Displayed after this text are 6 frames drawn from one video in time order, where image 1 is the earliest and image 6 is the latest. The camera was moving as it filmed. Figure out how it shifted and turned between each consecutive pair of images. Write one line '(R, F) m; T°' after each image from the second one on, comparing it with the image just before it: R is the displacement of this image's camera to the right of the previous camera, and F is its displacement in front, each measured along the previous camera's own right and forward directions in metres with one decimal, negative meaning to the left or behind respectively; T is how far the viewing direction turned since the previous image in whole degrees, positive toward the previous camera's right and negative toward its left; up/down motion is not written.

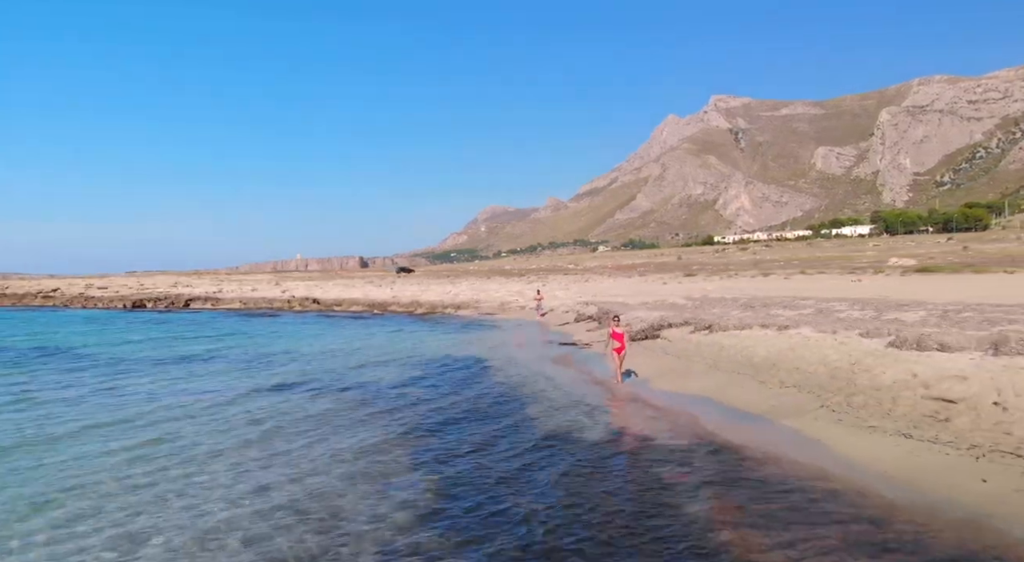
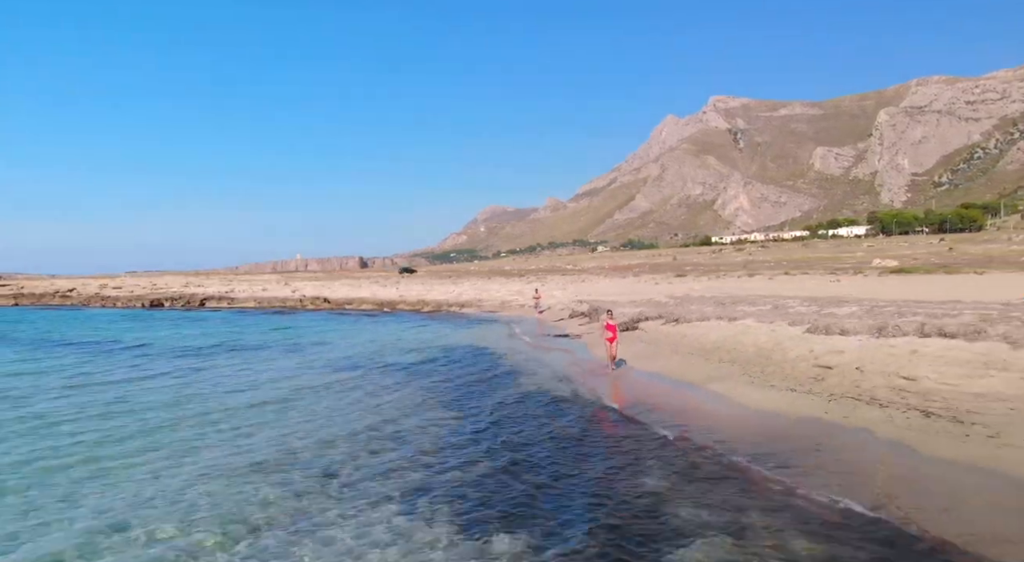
(0.0, -3.2) m; 0°
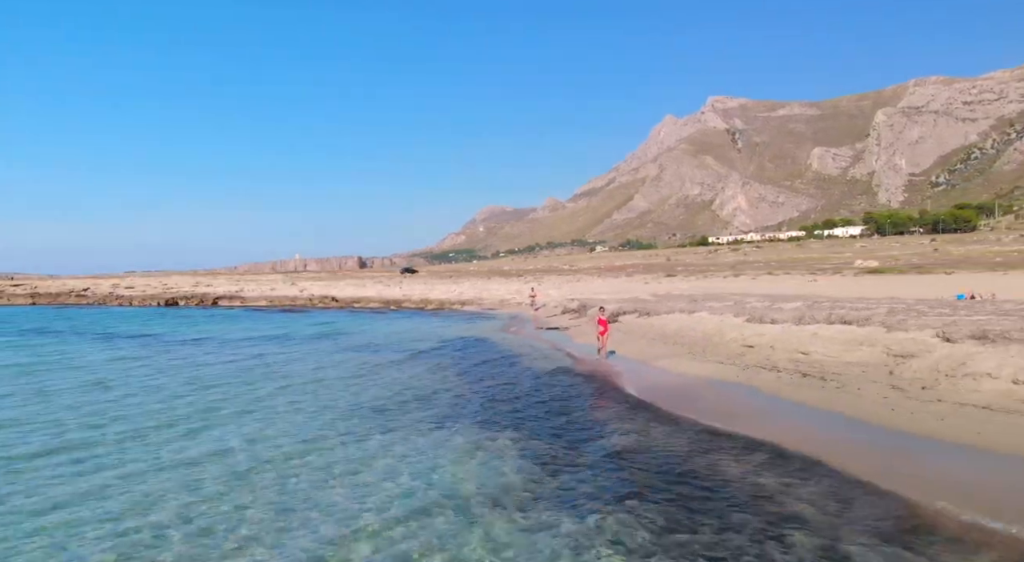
(+0.1, -3.5) m; 0°
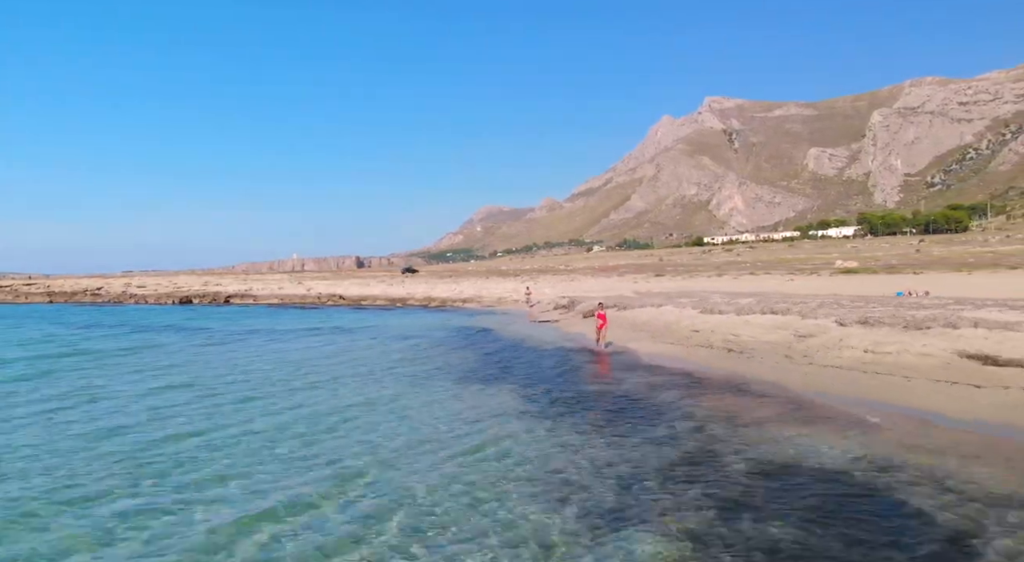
(0.0, -3.9) m; 0°
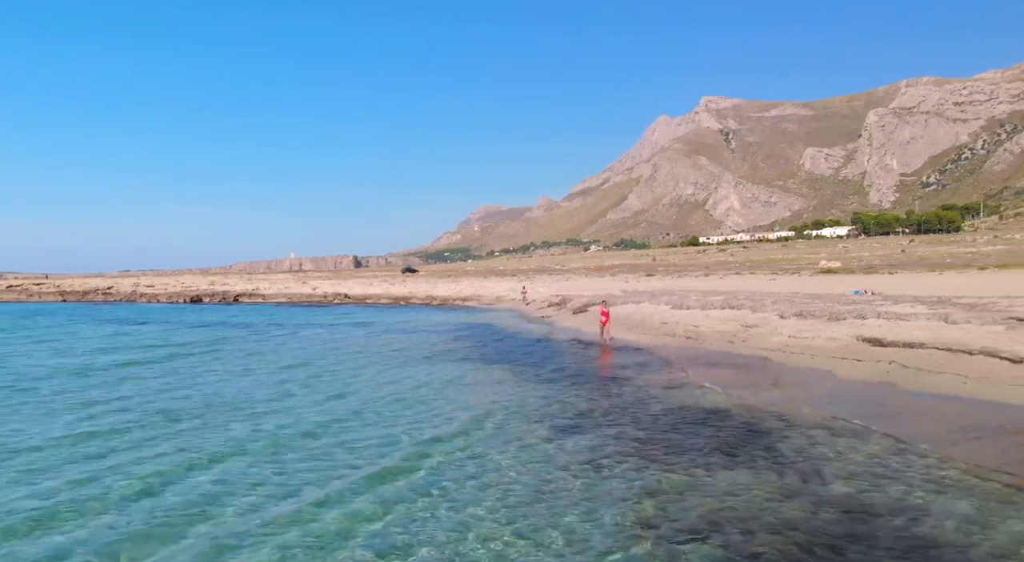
(0.0, -3.4) m; 0°
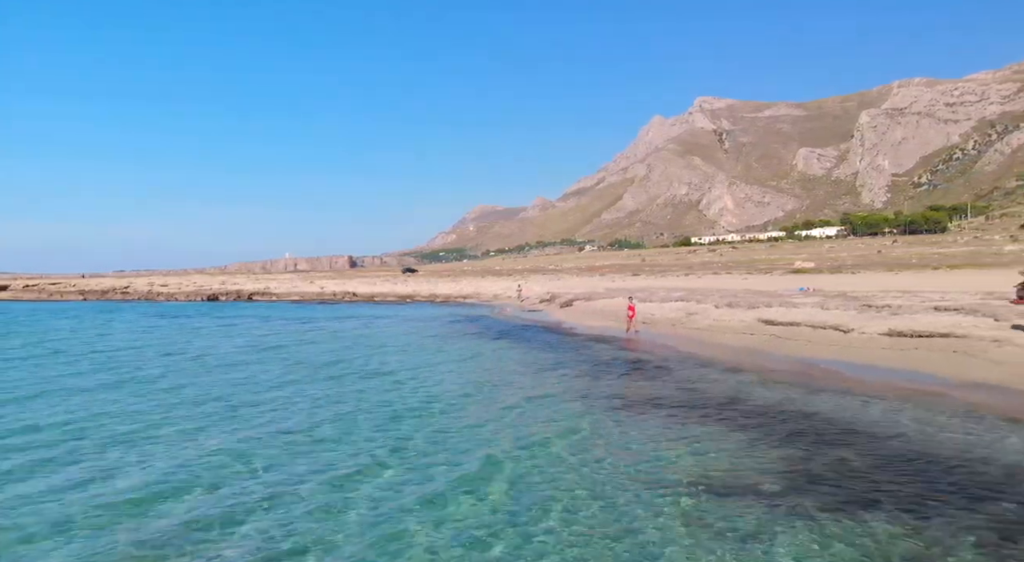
(0.0, -5.8) m; 0°
